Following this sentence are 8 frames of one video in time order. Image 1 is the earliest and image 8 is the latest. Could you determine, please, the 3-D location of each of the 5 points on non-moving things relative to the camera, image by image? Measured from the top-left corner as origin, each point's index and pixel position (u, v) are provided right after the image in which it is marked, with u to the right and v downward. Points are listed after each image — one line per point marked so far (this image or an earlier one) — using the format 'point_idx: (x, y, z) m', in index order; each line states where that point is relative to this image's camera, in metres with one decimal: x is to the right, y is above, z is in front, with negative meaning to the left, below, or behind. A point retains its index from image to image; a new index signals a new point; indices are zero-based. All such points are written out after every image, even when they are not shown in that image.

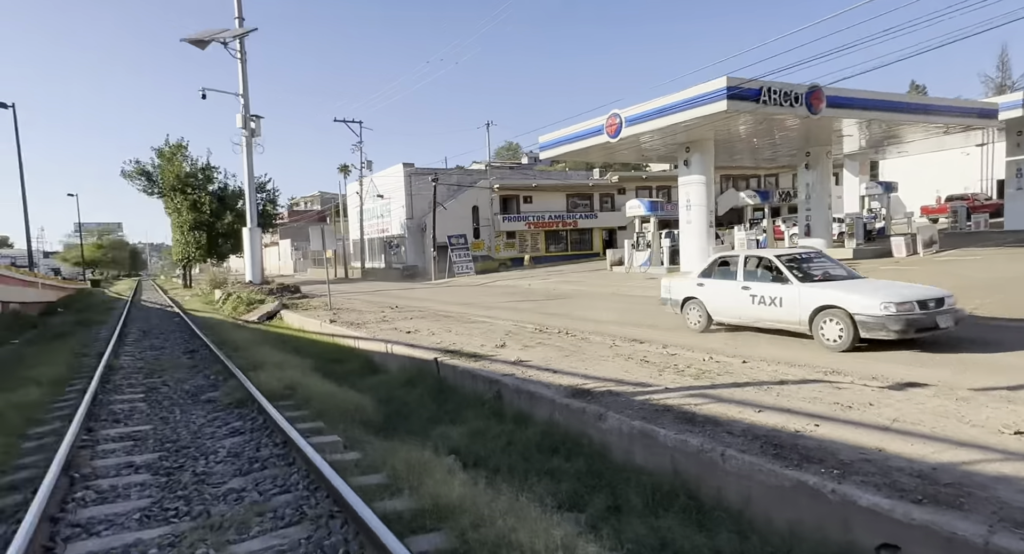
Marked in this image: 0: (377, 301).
0: (-4.4, -0.8, +19.5) m
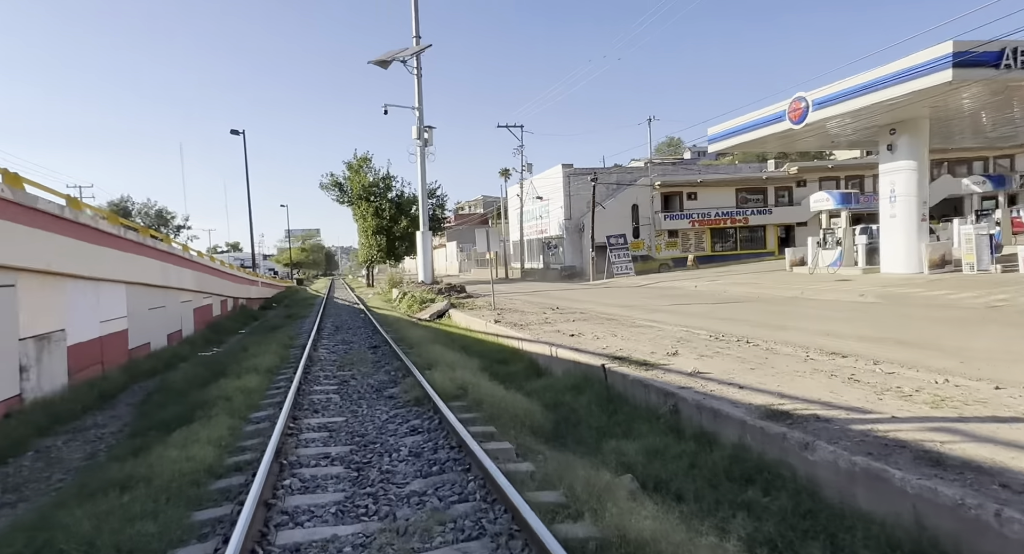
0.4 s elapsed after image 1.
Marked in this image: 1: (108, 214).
0: (+0.9, -0.8, +19.7) m
1: (-8.1, +1.3, +12.2) m
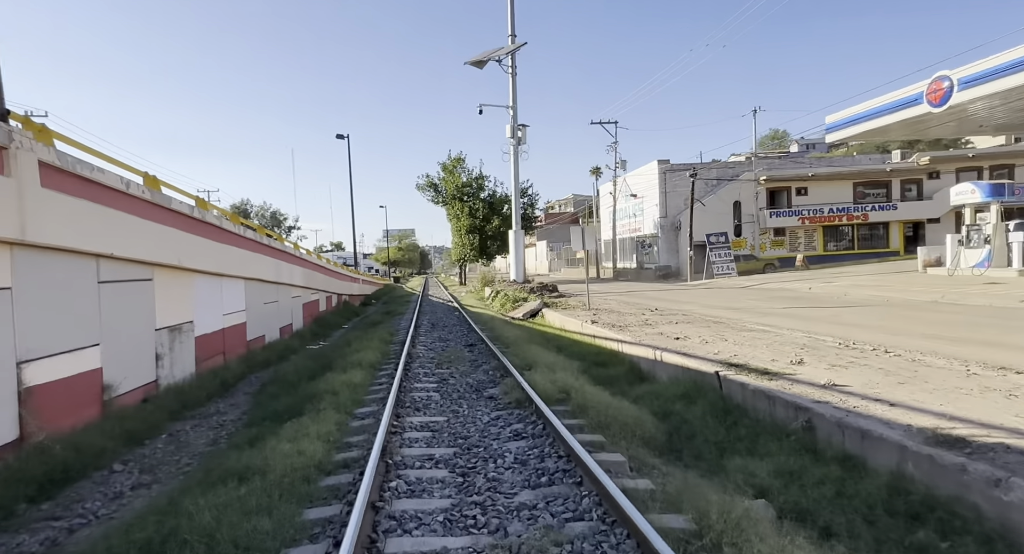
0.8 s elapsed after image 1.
0: (+4.0, -0.8, +19.0) m
1: (-6.1, +1.4, +12.9) m
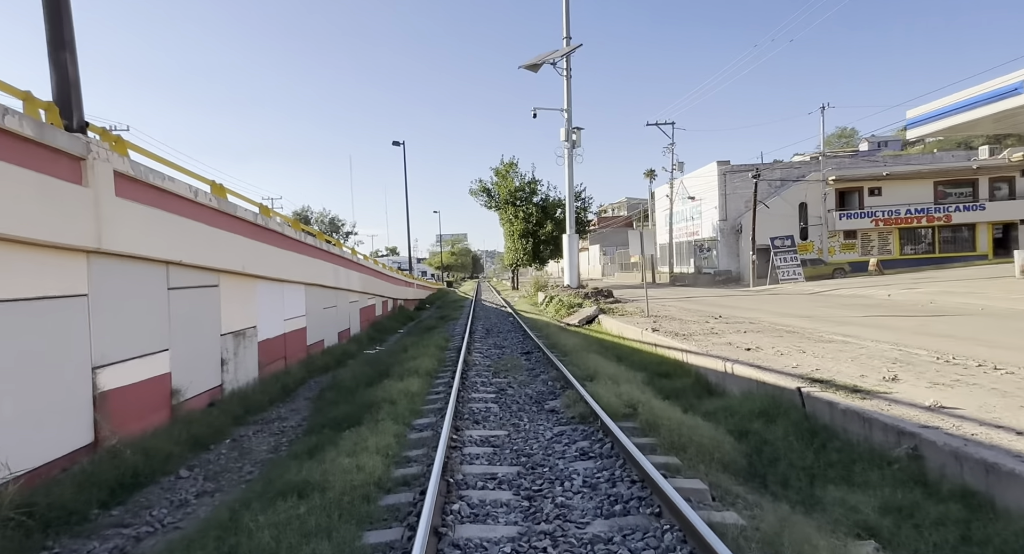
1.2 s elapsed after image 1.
0: (+5.7, -1.0, +18.3) m
1: (-4.8, +1.2, +13.1) m
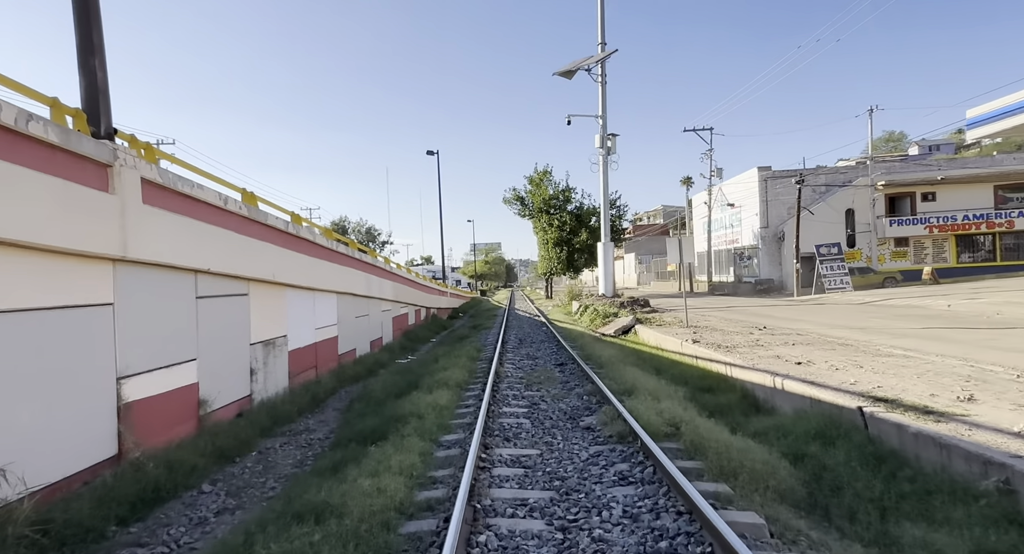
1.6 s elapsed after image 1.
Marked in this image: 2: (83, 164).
0: (+6.7, -1.3, +17.6) m
1: (-4.1, +1.1, +13.0) m
2: (-4.0, +1.1, +5.6) m
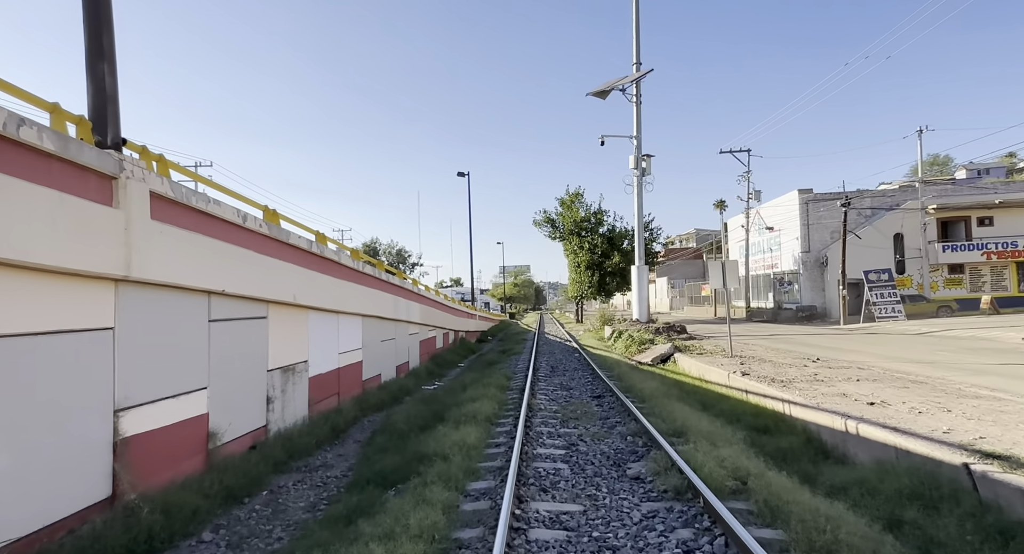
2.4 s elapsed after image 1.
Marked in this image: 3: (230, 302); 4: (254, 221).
0: (+7.6, -2.0, +16.5) m
1: (-3.4, +0.6, +12.6) m
2: (-3.7, +0.9, +5.1) m
3: (-3.5, -0.3, +7.5) m
4: (-3.4, +0.8, +8.0) m
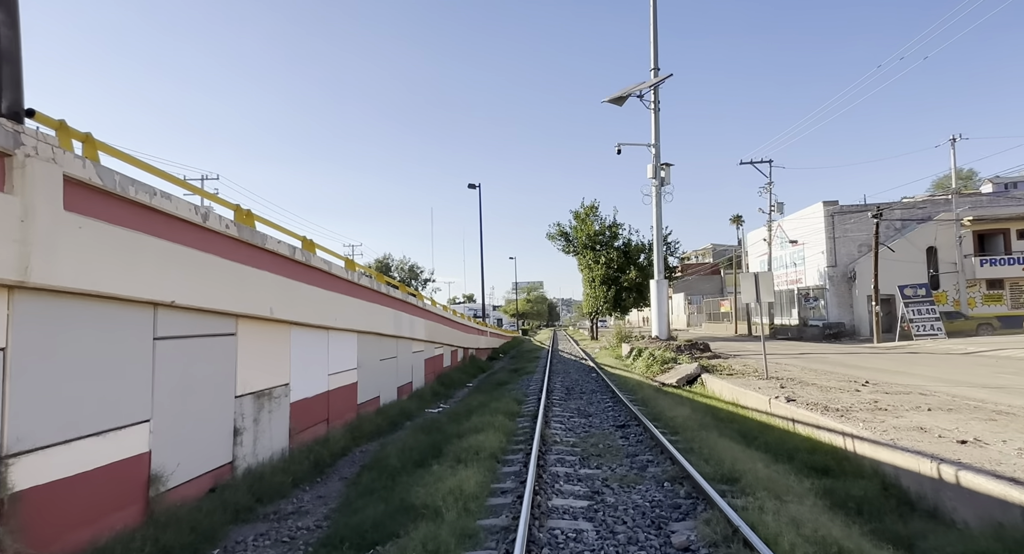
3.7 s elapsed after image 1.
0: (+7.9, -2.3, +15.0) m
1: (-3.2, +0.4, +11.4) m
2: (-3.6, +0.9, +3.9) m
3: (-3.4, -0.4, +6.3) m
4: (-3.3, +0.6, +6.8) m
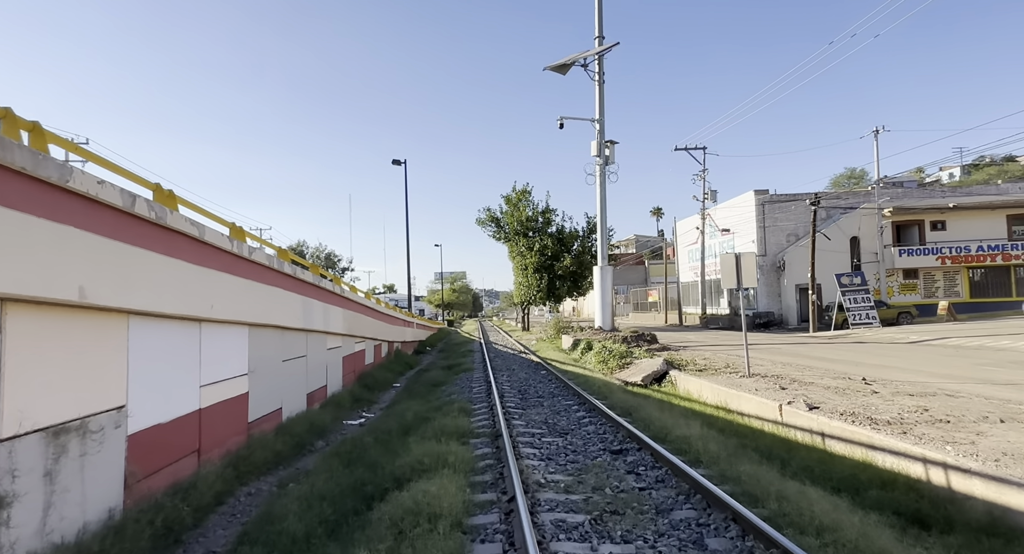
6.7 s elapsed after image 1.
0: (+6.6, -1.9, +13.3) m
1: (-3.9, +0.7, +8.2) m
2: (-3.4, +1.1, +0.8) m
3: (-3.5, -0.1, +3.2) m
4: (-3.4, +1.0, +3.7) m
